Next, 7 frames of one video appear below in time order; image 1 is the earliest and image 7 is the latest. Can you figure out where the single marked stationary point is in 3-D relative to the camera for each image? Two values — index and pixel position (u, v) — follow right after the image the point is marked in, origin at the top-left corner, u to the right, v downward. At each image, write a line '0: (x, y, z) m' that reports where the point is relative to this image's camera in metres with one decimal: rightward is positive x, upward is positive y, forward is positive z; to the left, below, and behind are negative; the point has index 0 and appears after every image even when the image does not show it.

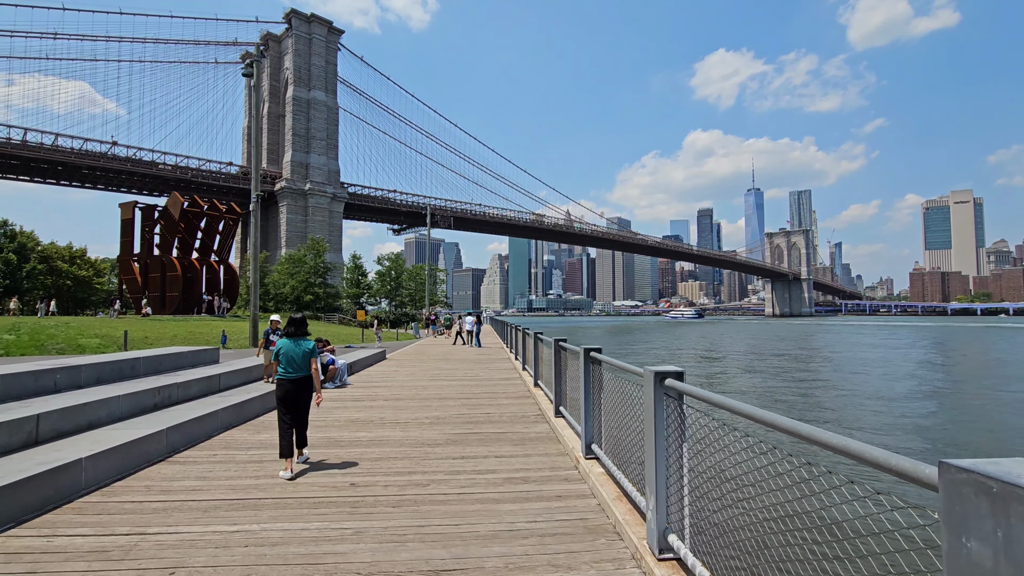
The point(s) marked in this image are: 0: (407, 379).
0: (-2.3, -2.0, +12.5) m
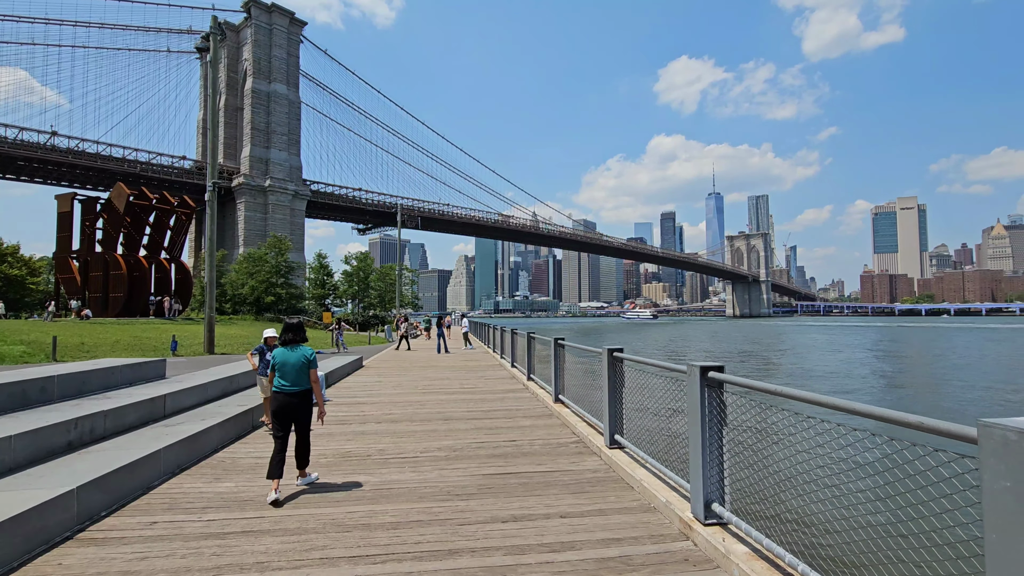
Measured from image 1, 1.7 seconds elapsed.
0: (-2.1, -2.0, +10.7) m
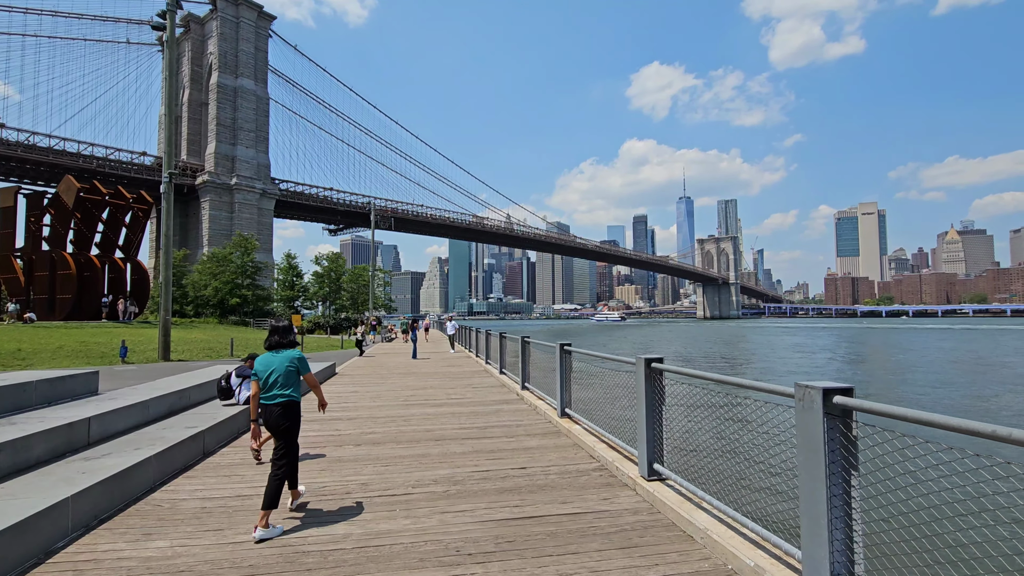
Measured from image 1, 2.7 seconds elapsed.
0: (-2.3, -2.0, +9.5) m
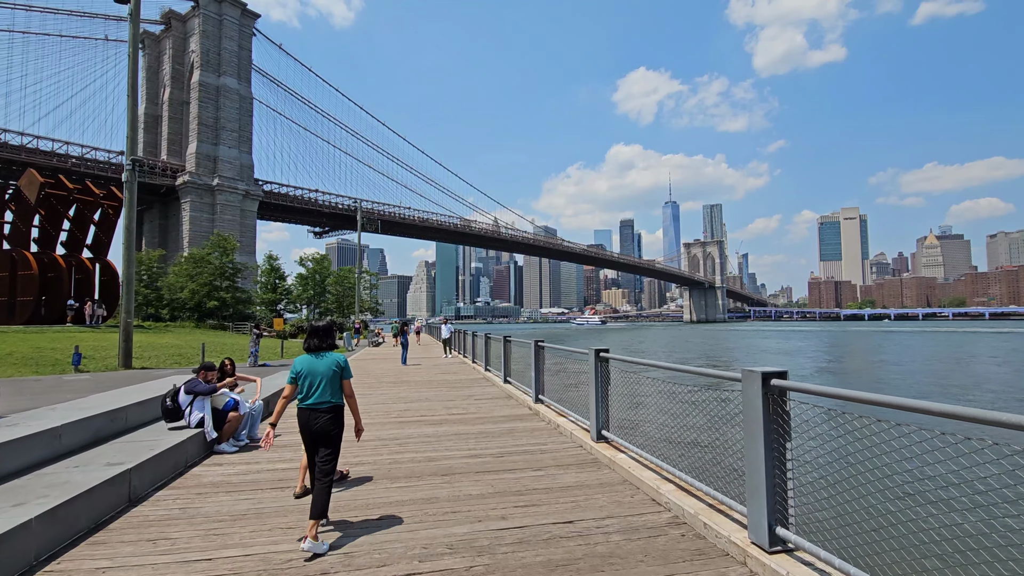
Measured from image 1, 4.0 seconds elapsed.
0: (-2.1, -1.9, +7.9) m
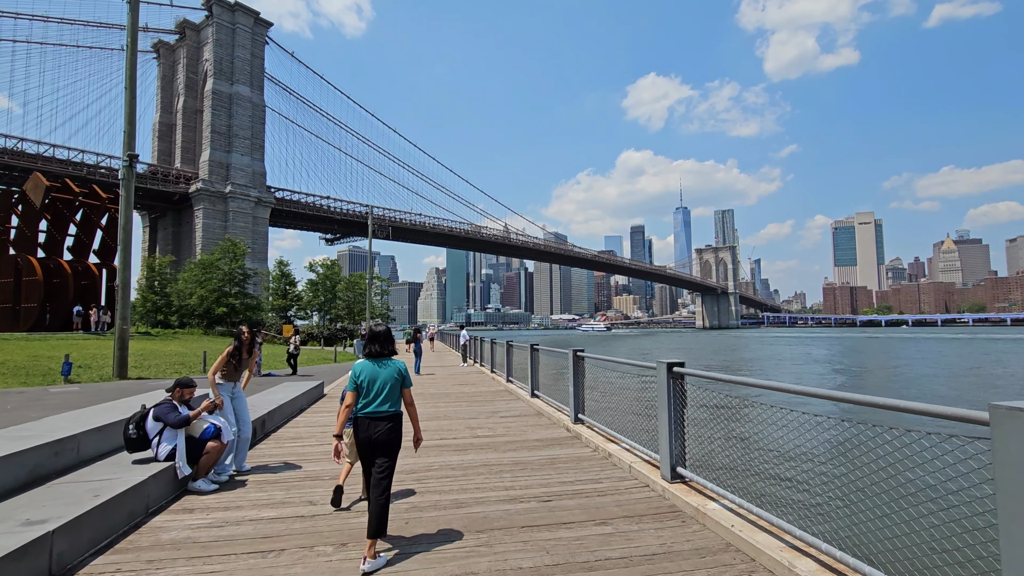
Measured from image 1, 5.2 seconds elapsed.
0: (-1.6, -1.9, +6.7) m
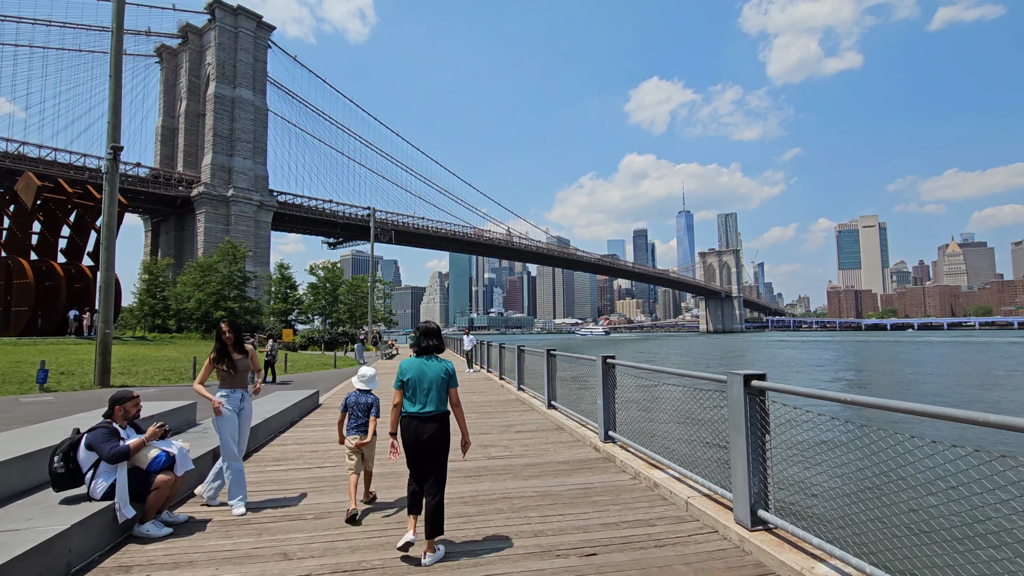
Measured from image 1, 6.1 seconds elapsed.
0: (-1.4, -1.8, +5.6) m
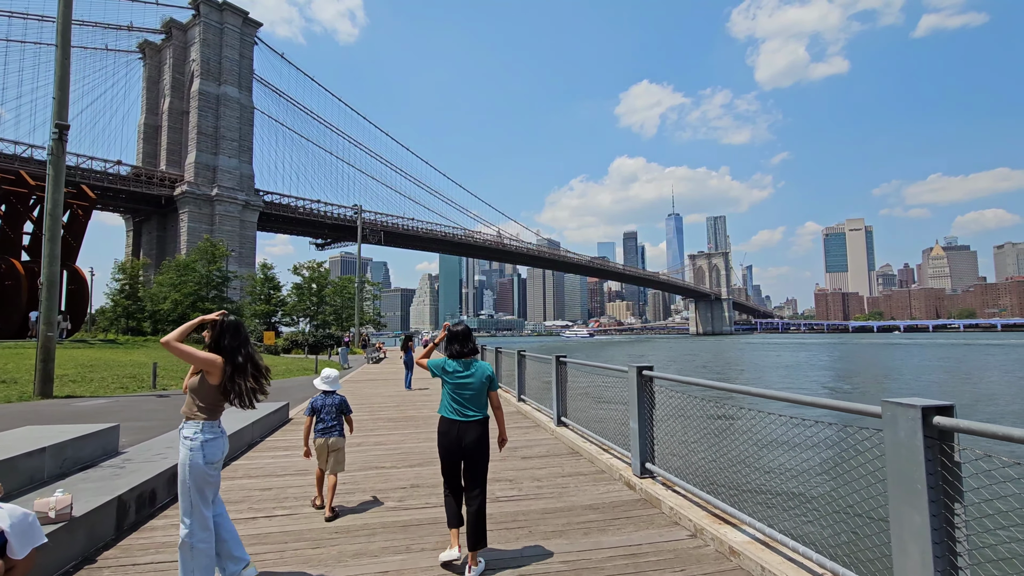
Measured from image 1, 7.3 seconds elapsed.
0: (-1.3, -1.8, +4.2) m
